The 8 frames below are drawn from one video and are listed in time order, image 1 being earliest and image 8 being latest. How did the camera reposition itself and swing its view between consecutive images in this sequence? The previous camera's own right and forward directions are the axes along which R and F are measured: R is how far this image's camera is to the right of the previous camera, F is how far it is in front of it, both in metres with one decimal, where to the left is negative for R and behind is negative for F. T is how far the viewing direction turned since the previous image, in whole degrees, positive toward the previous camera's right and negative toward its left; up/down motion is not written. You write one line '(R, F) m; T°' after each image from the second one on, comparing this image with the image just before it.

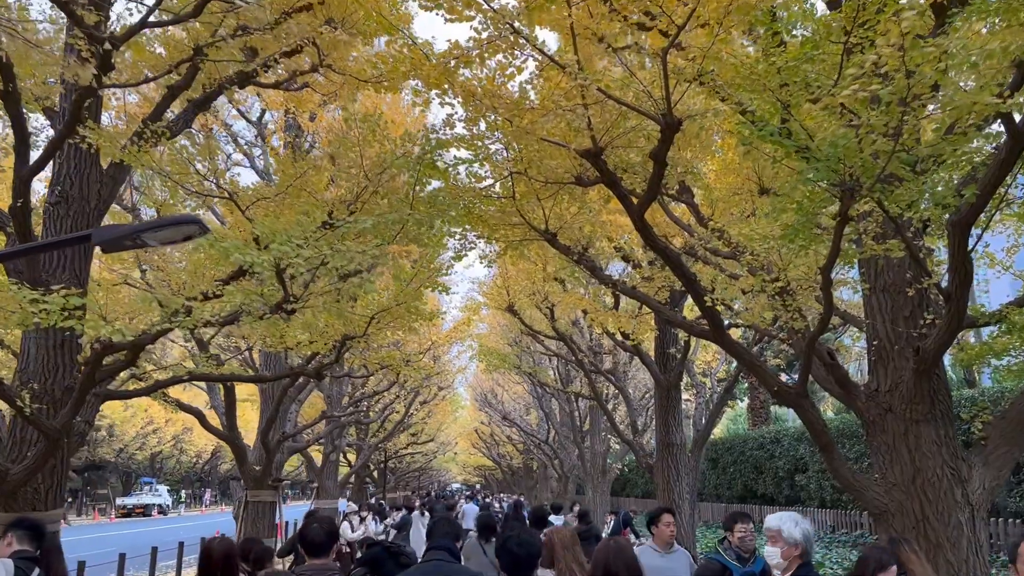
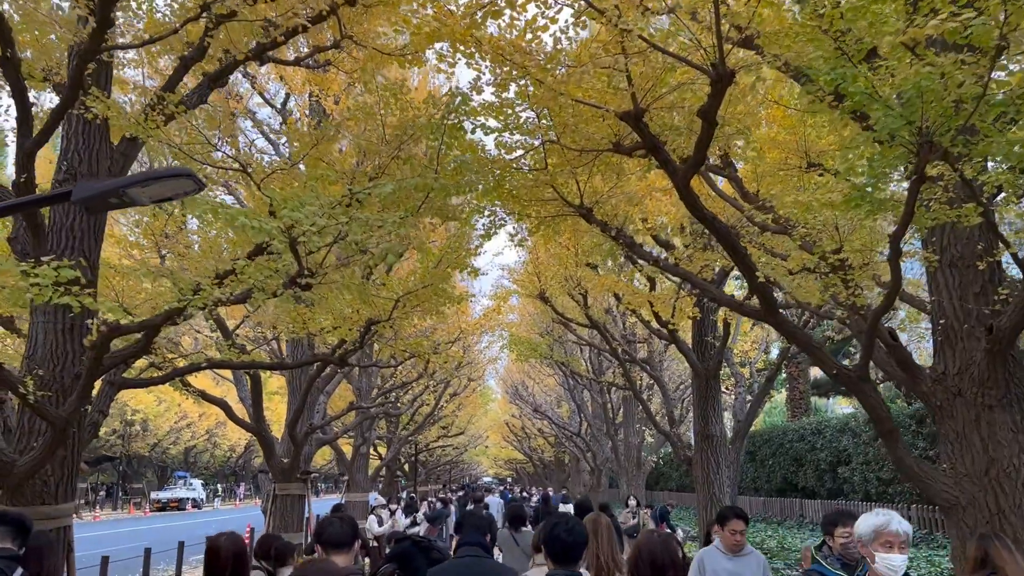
(0.0, +0.4) m; -2°
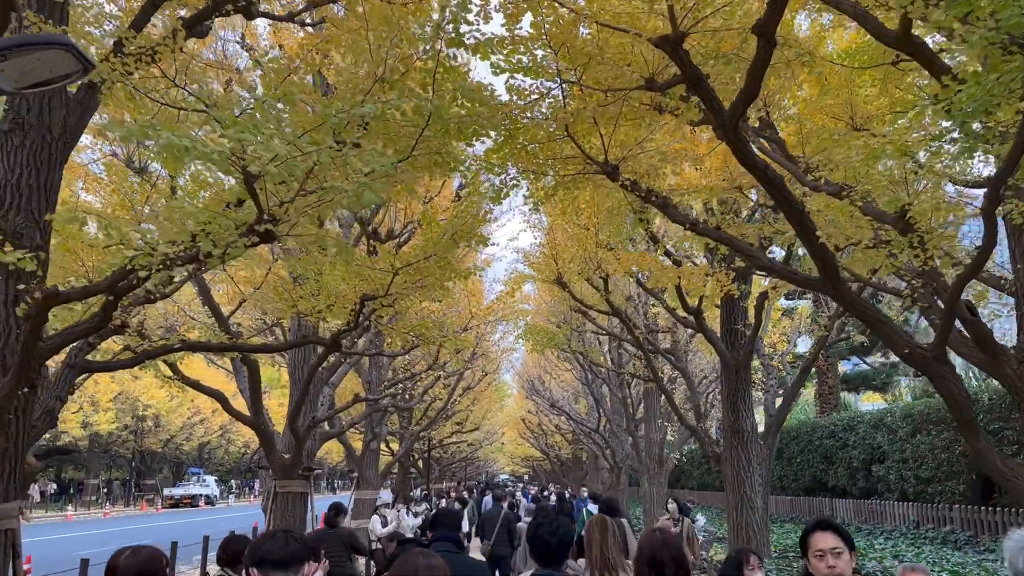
(0.0, +0.8) m; -1°
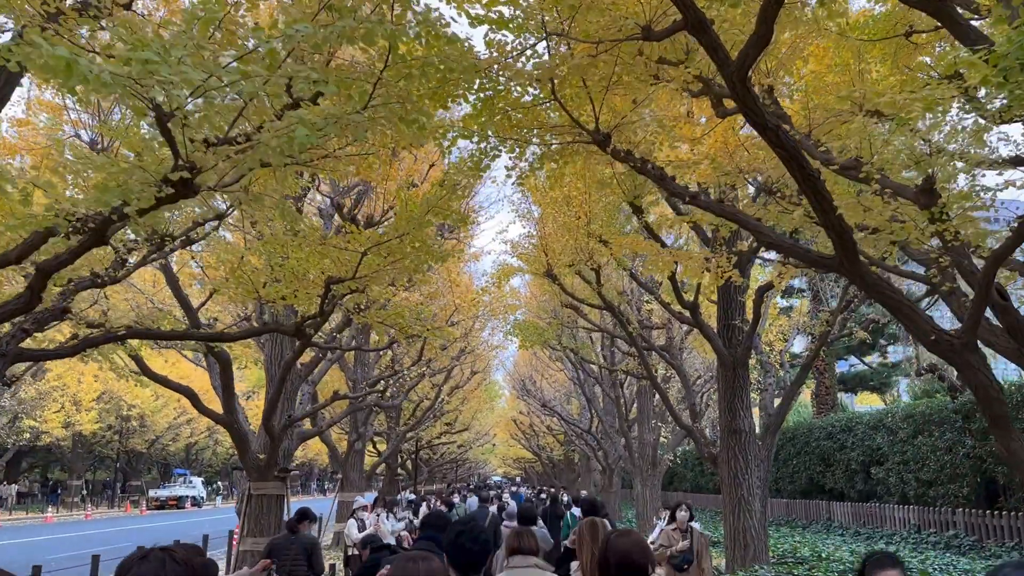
(+0.1, +0.6) m; 0°
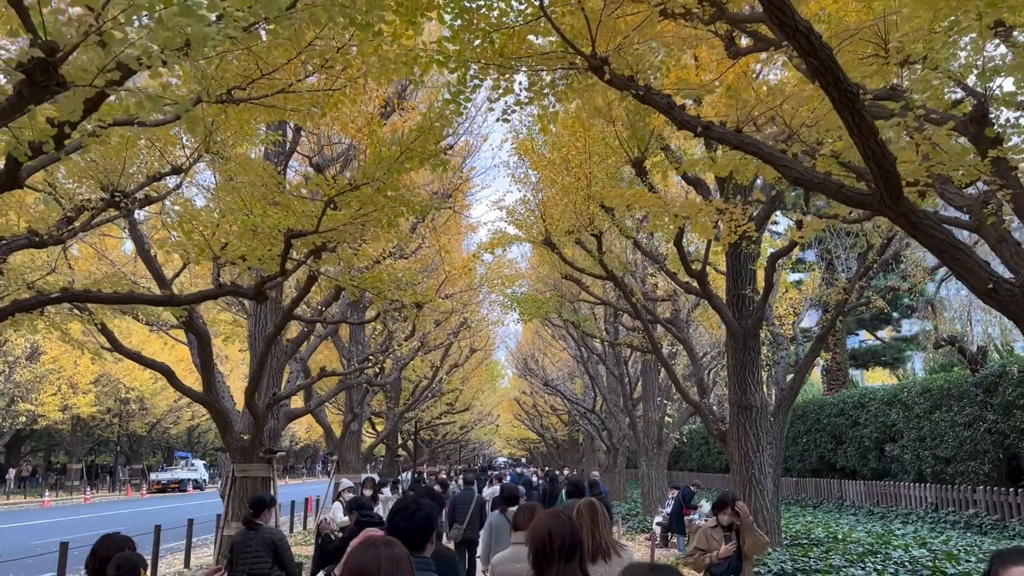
(+0.1, +0.7) m; 0°
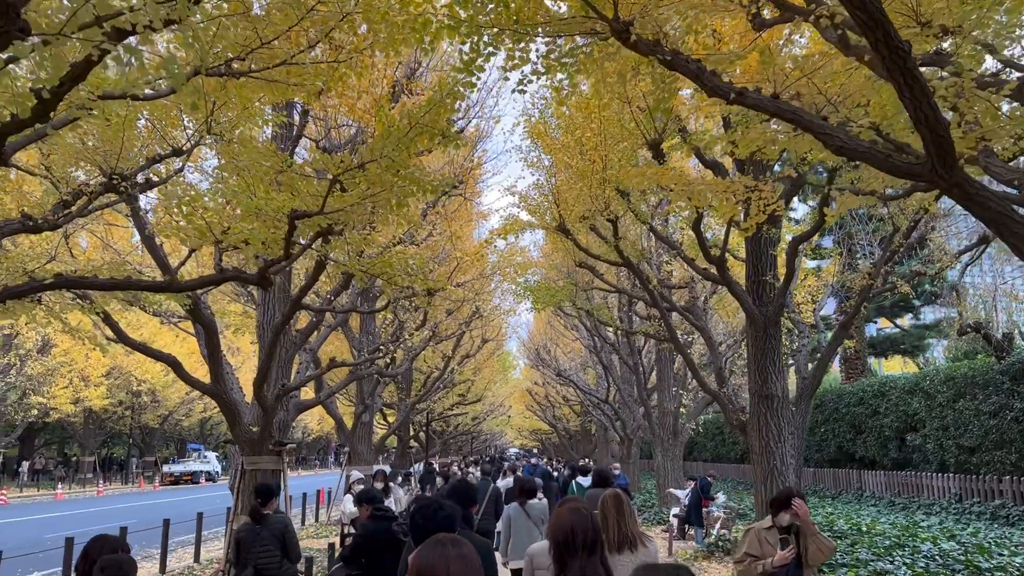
(0.0, +0.3) m; -1°
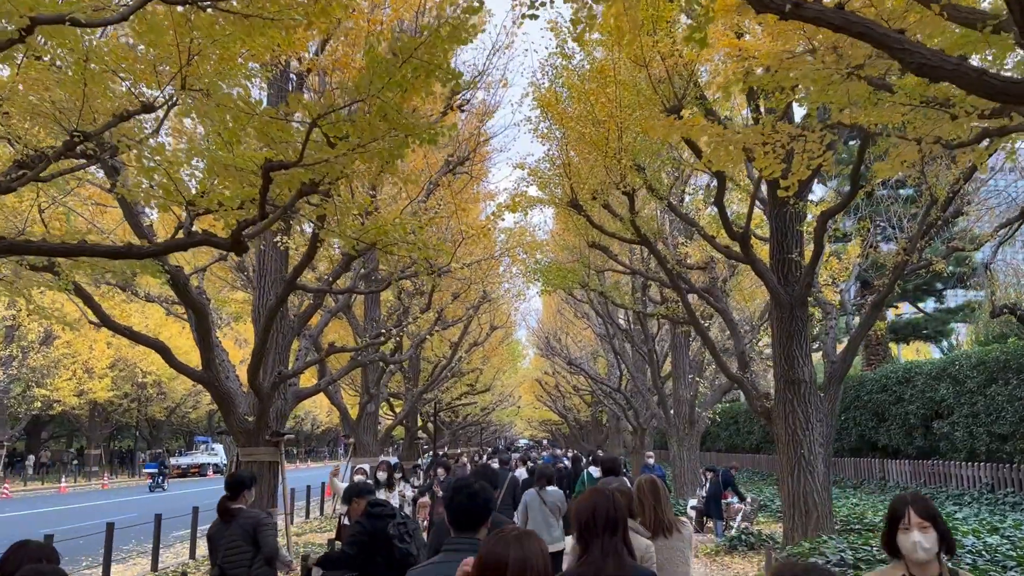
(0.0, +0.6) m; -1°
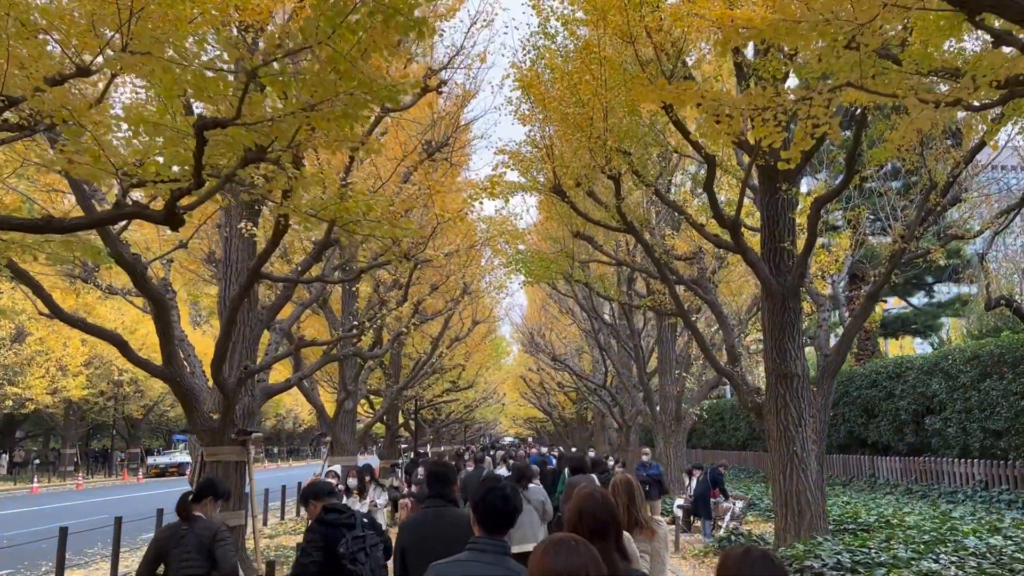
(+0.1, +0.5) m; +1°
